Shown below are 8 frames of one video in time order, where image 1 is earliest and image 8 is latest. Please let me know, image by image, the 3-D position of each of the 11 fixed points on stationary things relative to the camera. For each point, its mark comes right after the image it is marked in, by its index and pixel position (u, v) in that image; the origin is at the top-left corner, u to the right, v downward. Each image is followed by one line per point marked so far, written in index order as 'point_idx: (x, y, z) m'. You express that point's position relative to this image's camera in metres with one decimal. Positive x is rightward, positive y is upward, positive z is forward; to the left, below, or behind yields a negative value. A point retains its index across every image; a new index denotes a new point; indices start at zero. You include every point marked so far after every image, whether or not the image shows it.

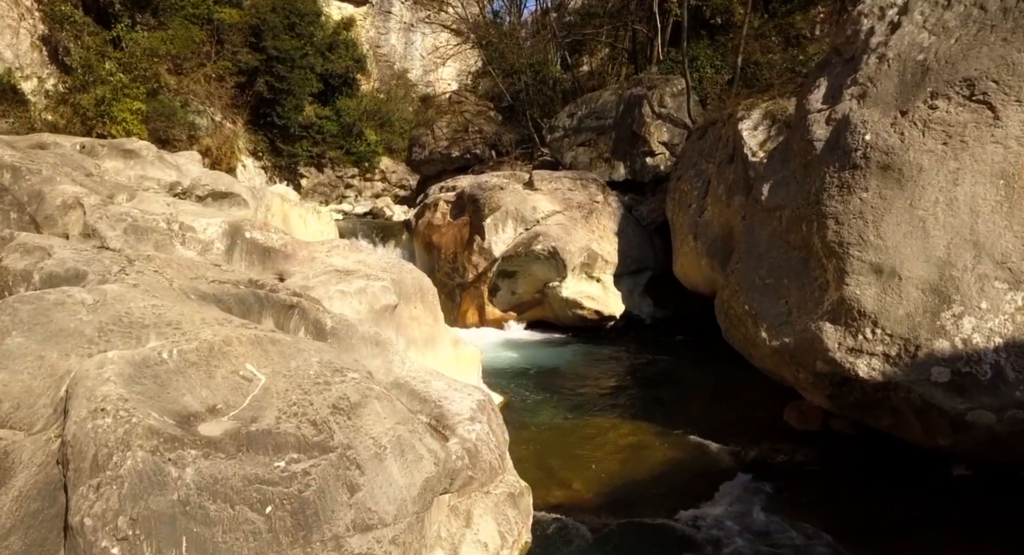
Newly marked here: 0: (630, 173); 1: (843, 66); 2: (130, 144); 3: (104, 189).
0: (+1.9, +1.7, +11.0) m
1: (+2.3, +1.5, +4.8) m
2: (-4.1, +1.4, +7.3) m
3: (-3.3, +0.7, +5.5) m
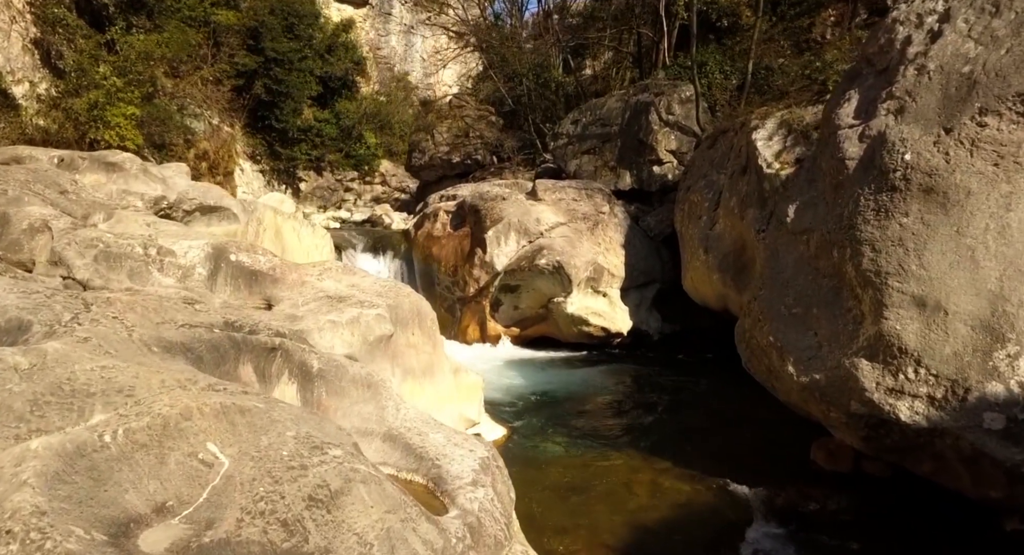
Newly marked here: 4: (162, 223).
0: (+2.0, +1.5, +10.6) m
1: (+2.4, +1.3, +4.4) m
2: (-4.1, +1.2, +6.9) m
3: (-3.3, +0.5, +5.1) m
4: (-2.7, +0.4, +5.3) m
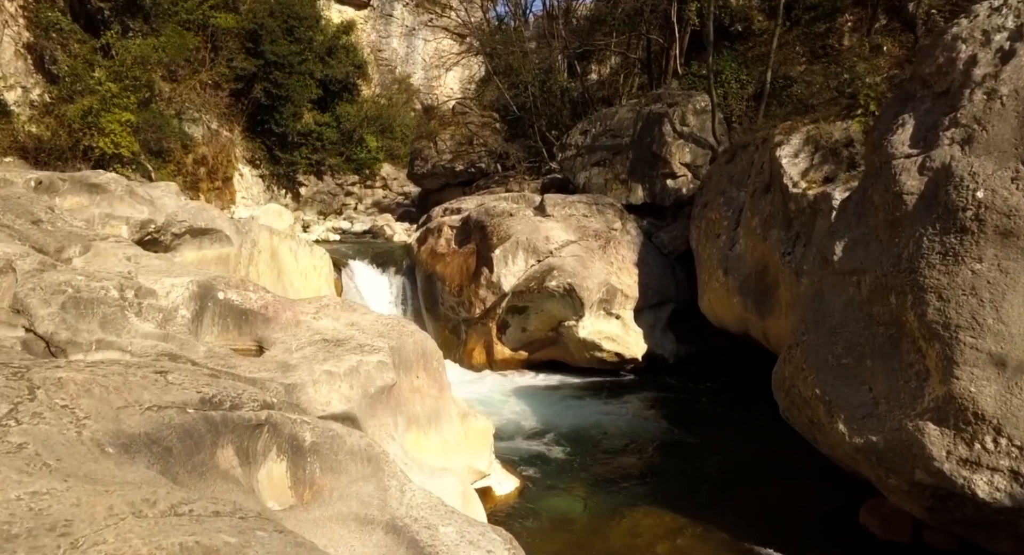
0: (+2.1, +1.2, +10.2) m
1: (+2.5, +1.0, +3.9) m
2: (-4.0, +1.0, +6.5) m
3: (-3.2, +0.2, +4.7) m
4: (-2.6, +0.2, +4.8) m
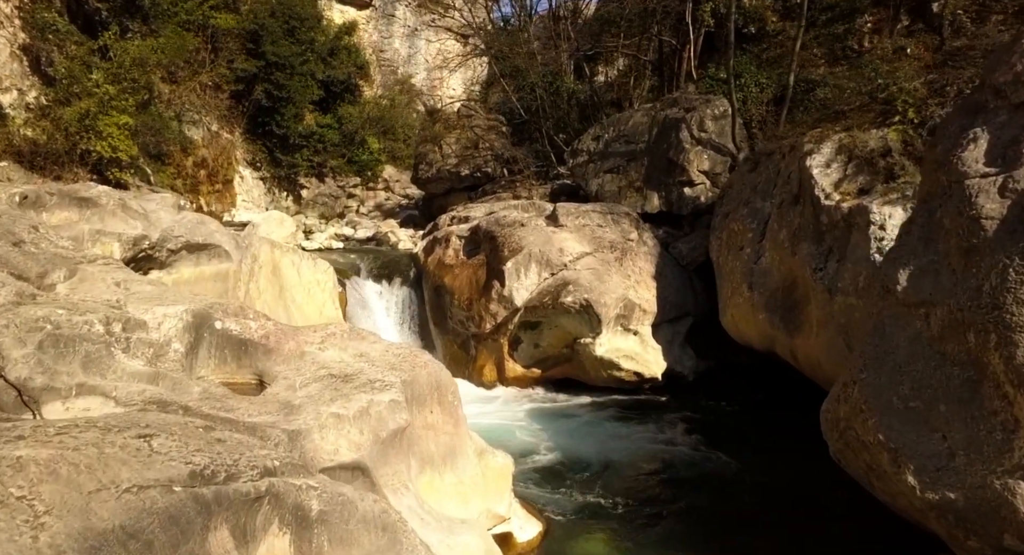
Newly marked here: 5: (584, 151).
0: (+2.2, +1.1, +9.8) m
1: (+2.6, +0.9, +3.5) m
2: (-3.8, +0.8, +6.1) m
3: (-3.0, +0.1, +4.3) m
4: (-2.5, 0.0, +4.5) m
5: (+1.2, +2.2, +11.6) m
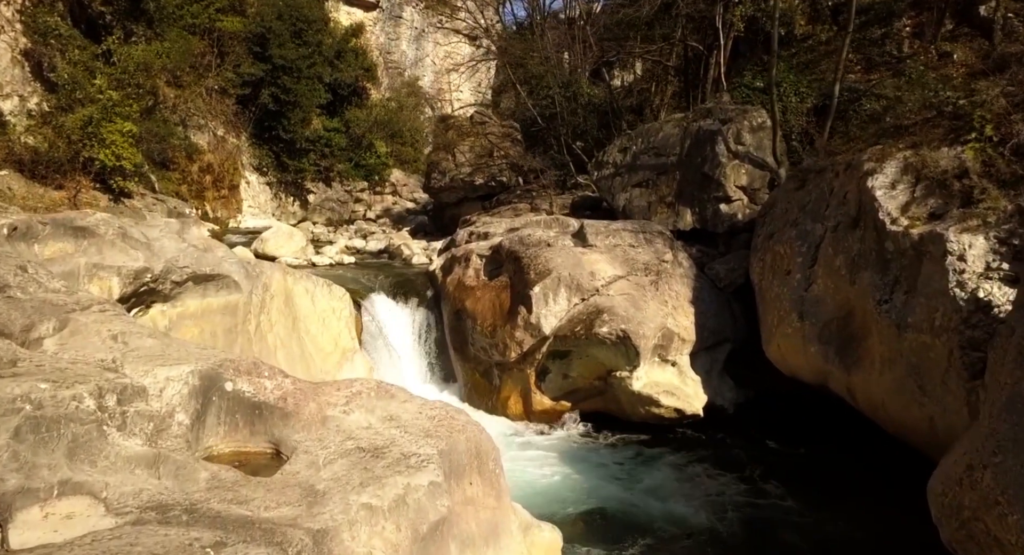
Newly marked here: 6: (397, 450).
0: (+2.6, +0.8, +9.2) m
1: (+2.9, +0.6, +3.0) m
2: (-3.5, +0.5, +5.6) m
3: (-2.7, -0.2, +3.7) m
4: (-2.2, -0.3, +3.9) m
5: (+1.6, +1.9, +11.0) m
6: (-0.6, -0.9, +3.5) m
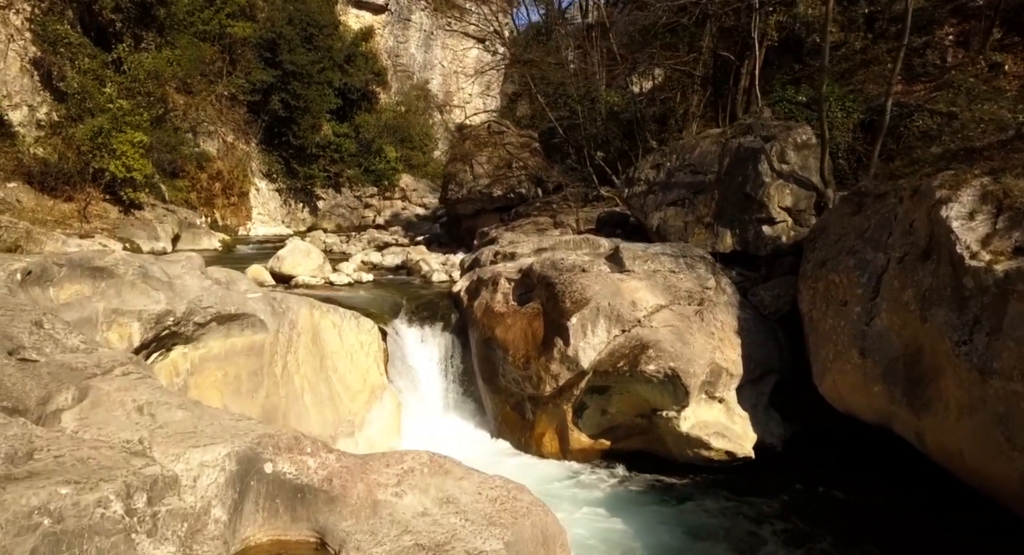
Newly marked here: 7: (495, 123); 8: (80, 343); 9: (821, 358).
0: (+3.0, +0.4, +8.7) m
1: (+3.3, +0.2, +2.5) m
2: (-3.1, +0.2, +5.2) m
3: (-2.3, -0.5, +3.3) m
4: (-1.8, -0.6, +3.5) m
5: (+2.0, +1.5, +10.6) m
6: (-0.2, -1.2, +3.0) m
7: (-0.4, +4.2, +18.3) m
8: (-2.6, -0.4, +4.0) m
9: (+3.3, -0.9, +7.1) m
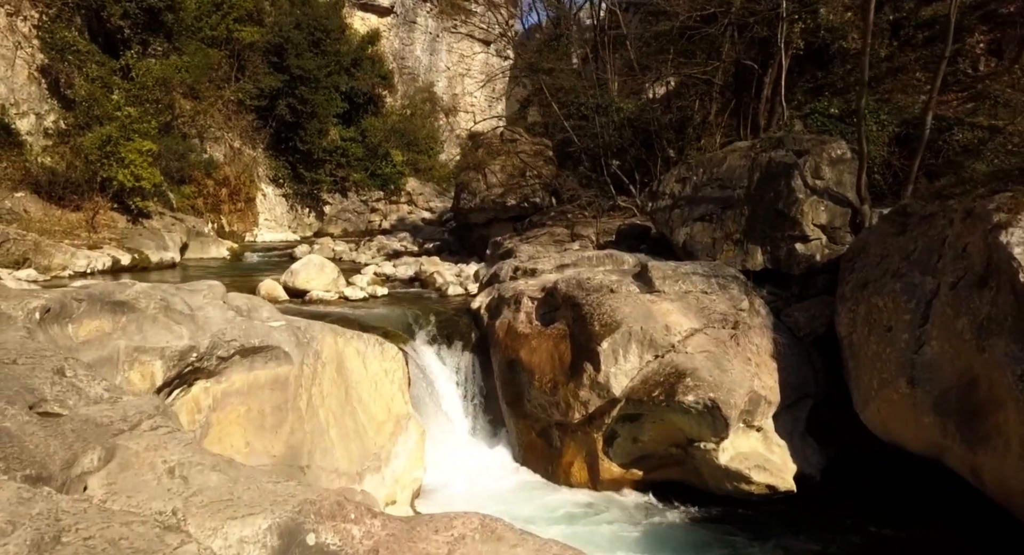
0: (+3.3, +0.2, +8.5) m
1: (+3.6, 0.0, +2.2) m
2: (-2.9, -0.1, +4.9) m
3: (-2.1, -0.8, +3.0) m
4: (-1.5, -0.9, +3.2) m
5: (+2.3, +1.3, +10.3) m
6: (+0.1, -1.4, +2.8) m
7: (-0.1, +4.0, +18.1) m
8: (-2.3, -0.6, +3.7) m
9: (+3.6, -1.1, +6.8) m
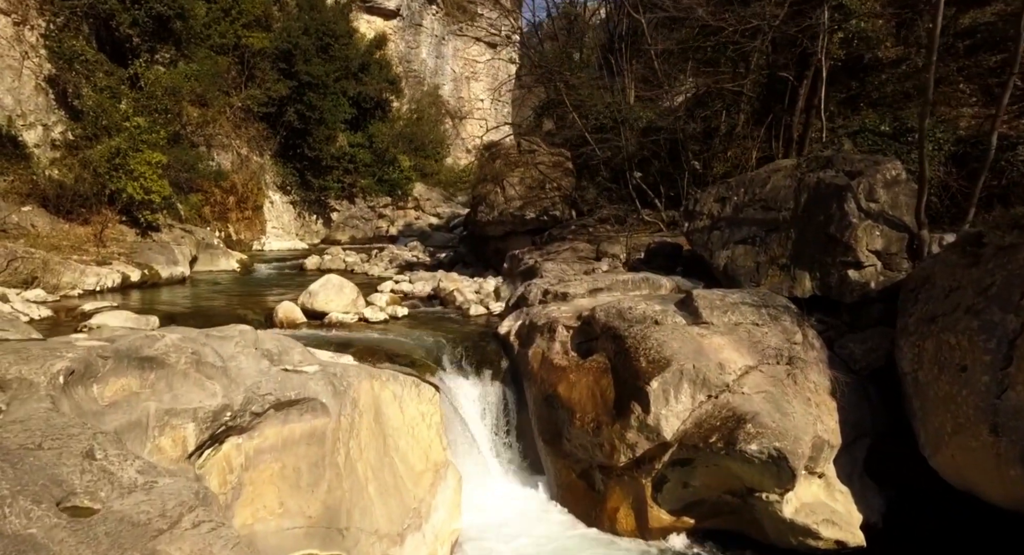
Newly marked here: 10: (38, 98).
0: (+3.7, -0.1, +8.0) m
1: (+4.0, -0.3, +1.8) m
2: (-2.4, -0.4, +4.5) m
3: (-1.6, -1.1, +2.6) m
4: (-1.1, -1.2, +2.8) m
5: (+2.8, +0.9, +9.9) m
6: (+0.5, -1.8, +2.3) m
7: (+0.4, +3.6, +17.6) m
8: (-1.9, -1.0, +3.3) m
9: (+4.0, -1.4, +6.4) m
10: (-9.0, +3.3, +12.9) m
